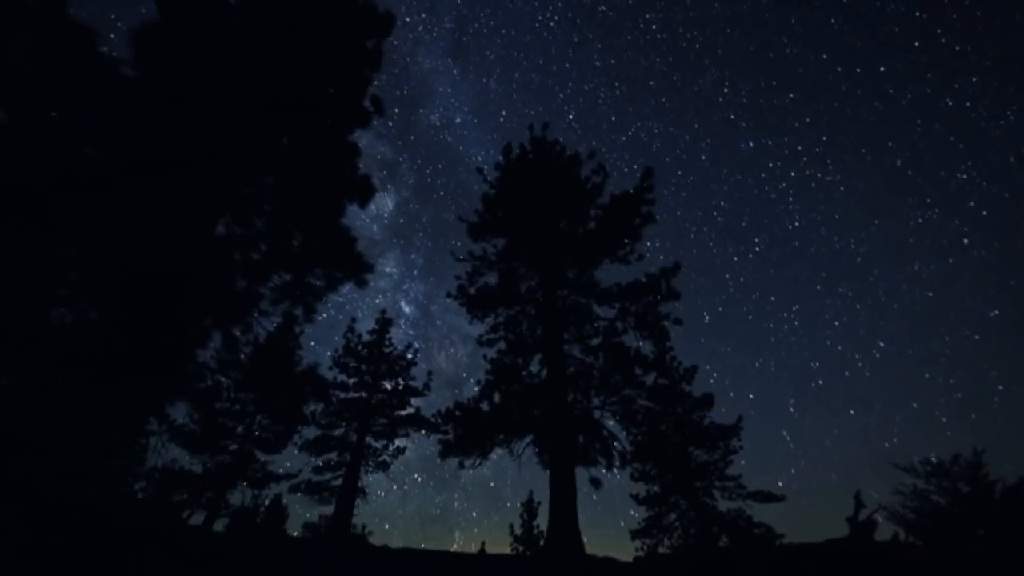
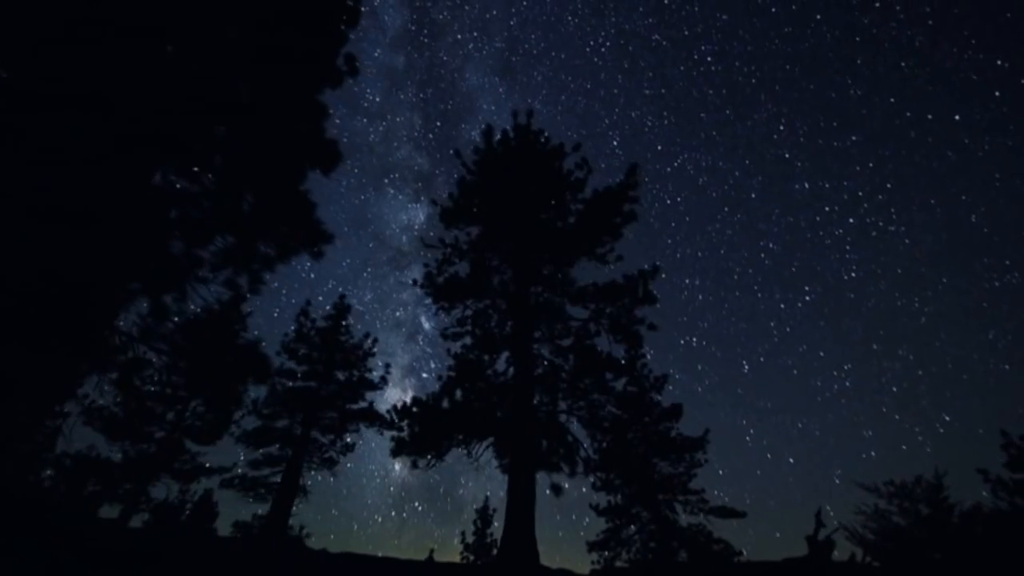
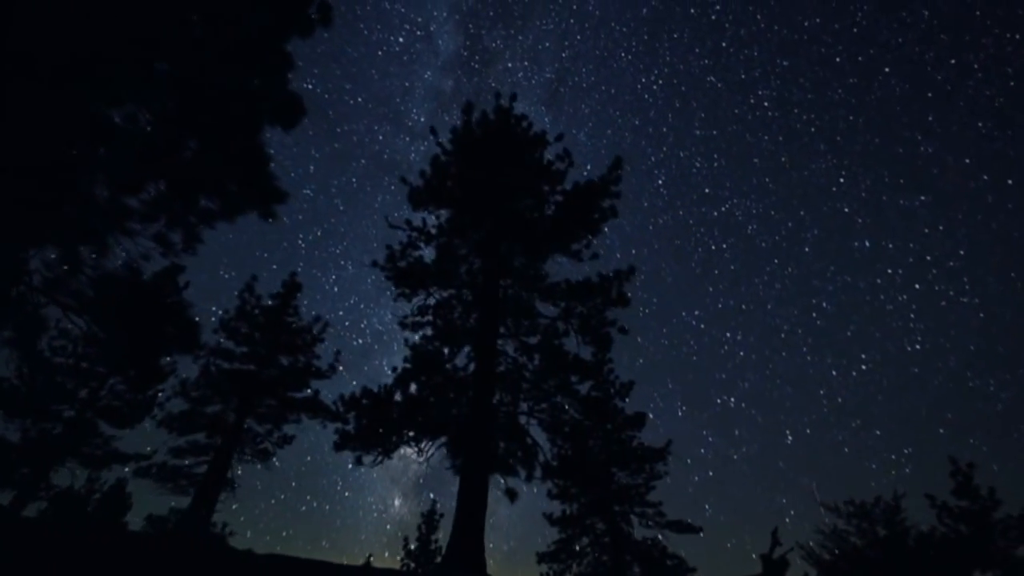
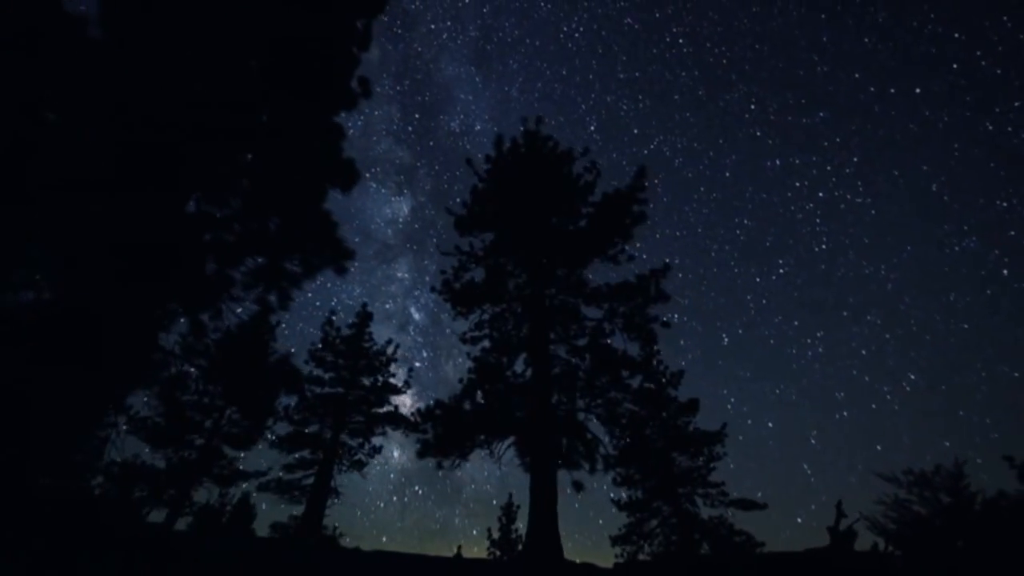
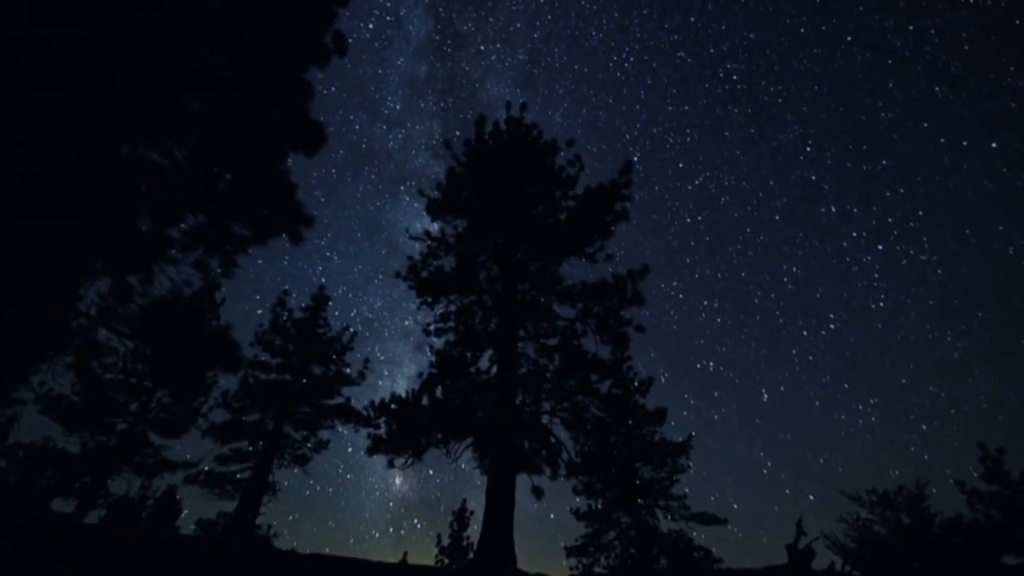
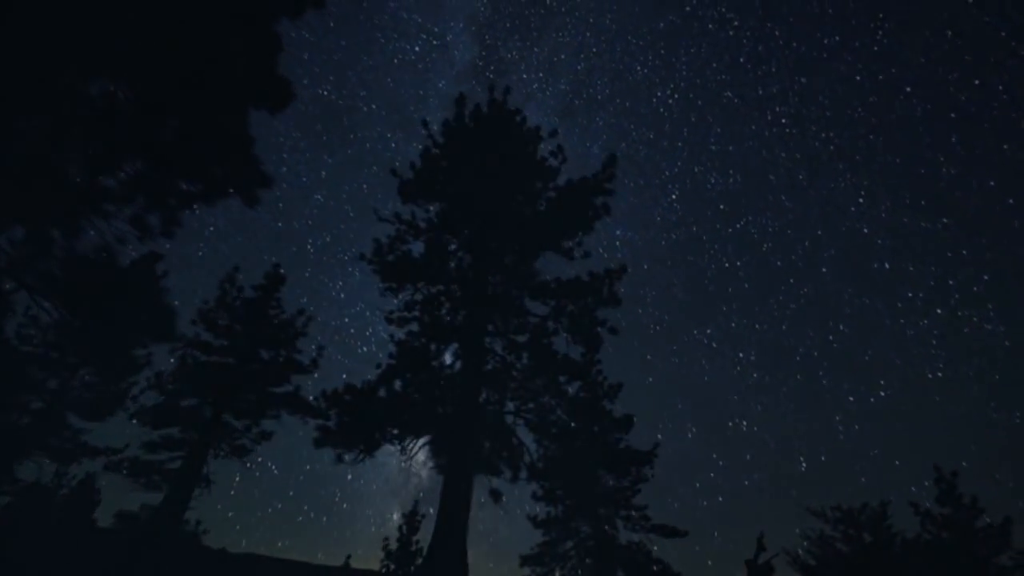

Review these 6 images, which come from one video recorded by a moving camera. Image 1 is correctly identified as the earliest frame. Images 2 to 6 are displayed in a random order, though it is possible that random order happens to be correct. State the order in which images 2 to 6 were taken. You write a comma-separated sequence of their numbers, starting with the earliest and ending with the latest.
4, 2, 5, 3, 6
